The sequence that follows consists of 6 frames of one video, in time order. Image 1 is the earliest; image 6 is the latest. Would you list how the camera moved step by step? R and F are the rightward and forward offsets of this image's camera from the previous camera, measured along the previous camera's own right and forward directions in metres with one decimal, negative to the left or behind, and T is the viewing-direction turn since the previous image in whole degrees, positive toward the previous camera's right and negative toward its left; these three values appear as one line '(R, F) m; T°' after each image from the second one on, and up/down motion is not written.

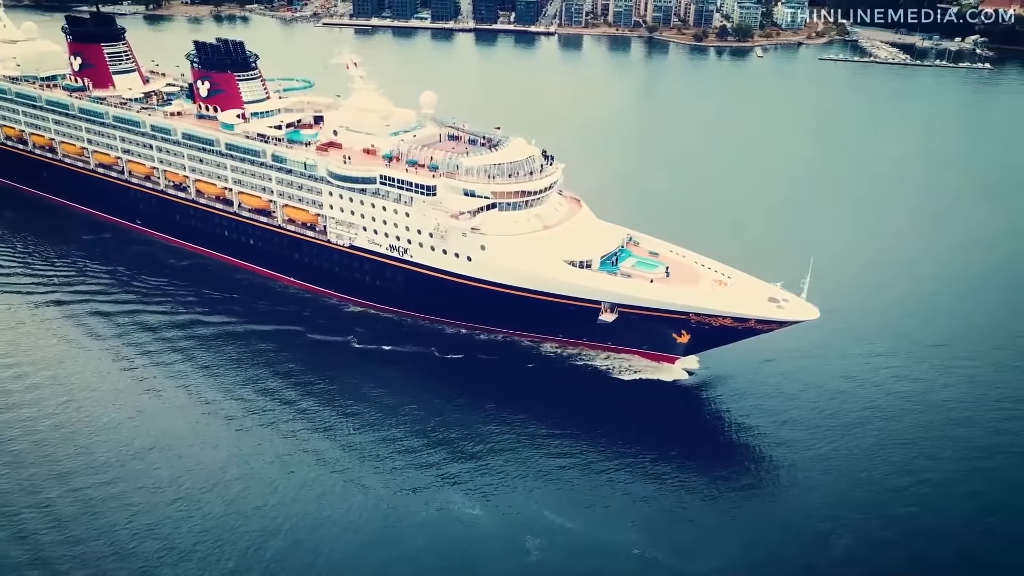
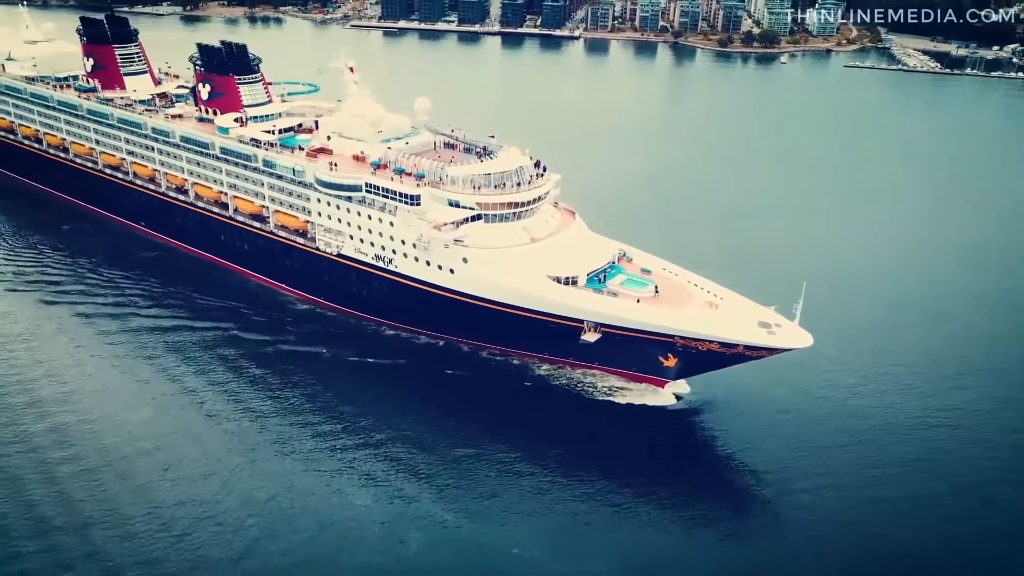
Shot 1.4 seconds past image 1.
(+2.1, +1.0) m; -3°
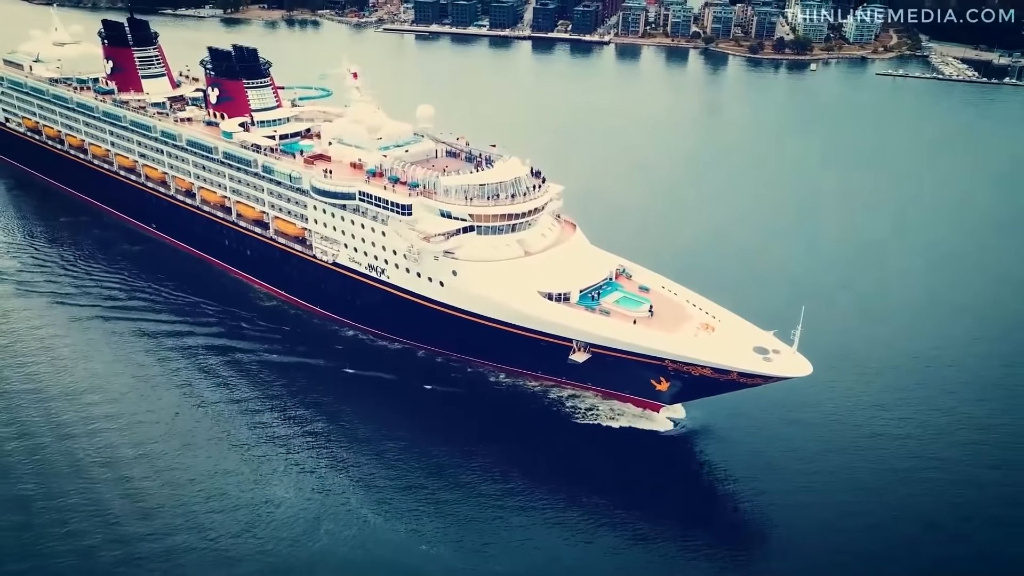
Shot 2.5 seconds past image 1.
(+1.9, +0.9) m; -3°
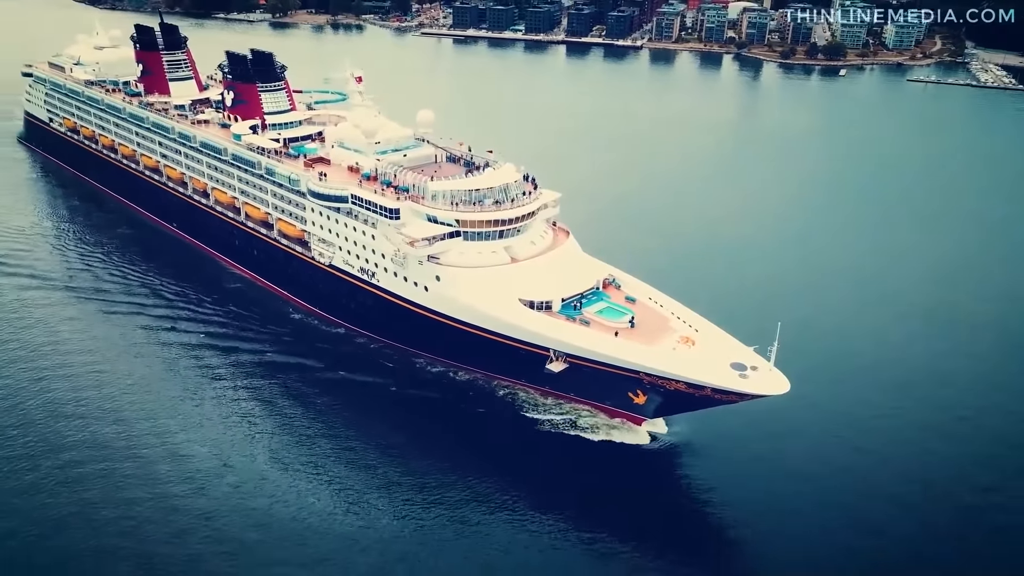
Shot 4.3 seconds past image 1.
(+2.5, +0.3) m; -4°
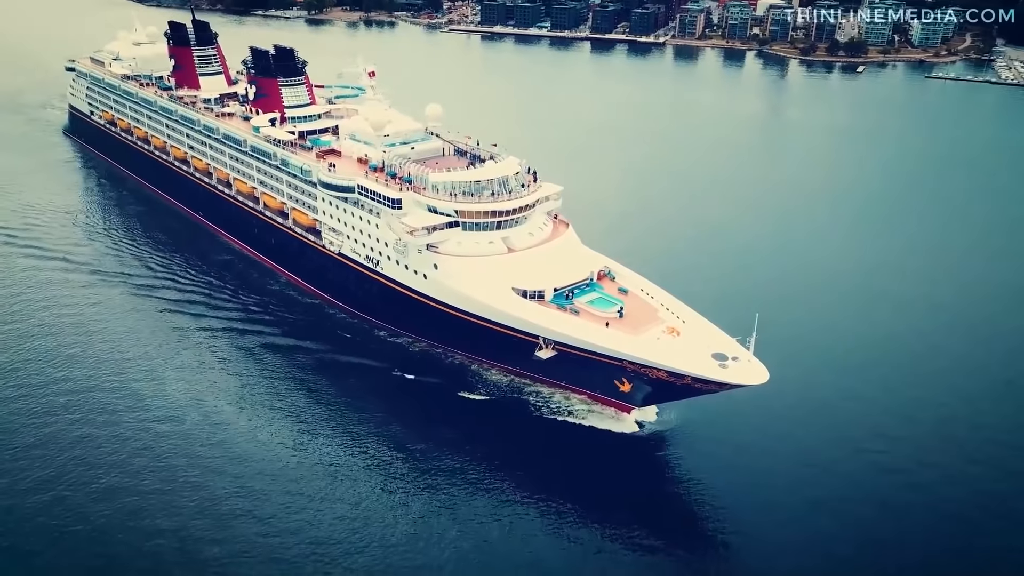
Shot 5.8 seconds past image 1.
(+1.6, -0.7) m; -3°
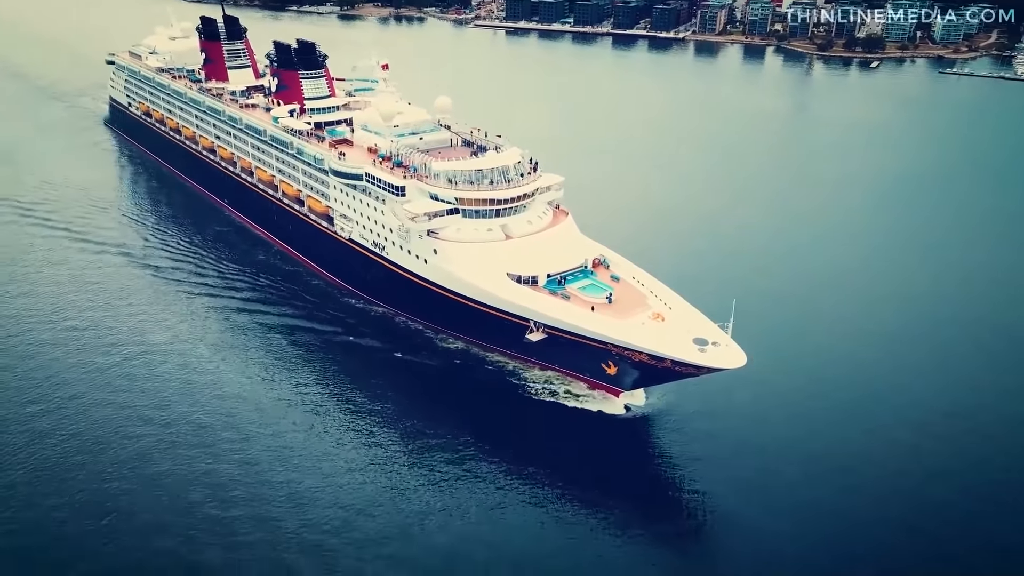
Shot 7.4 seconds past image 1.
(+1.5, -0.9) m; -3°
